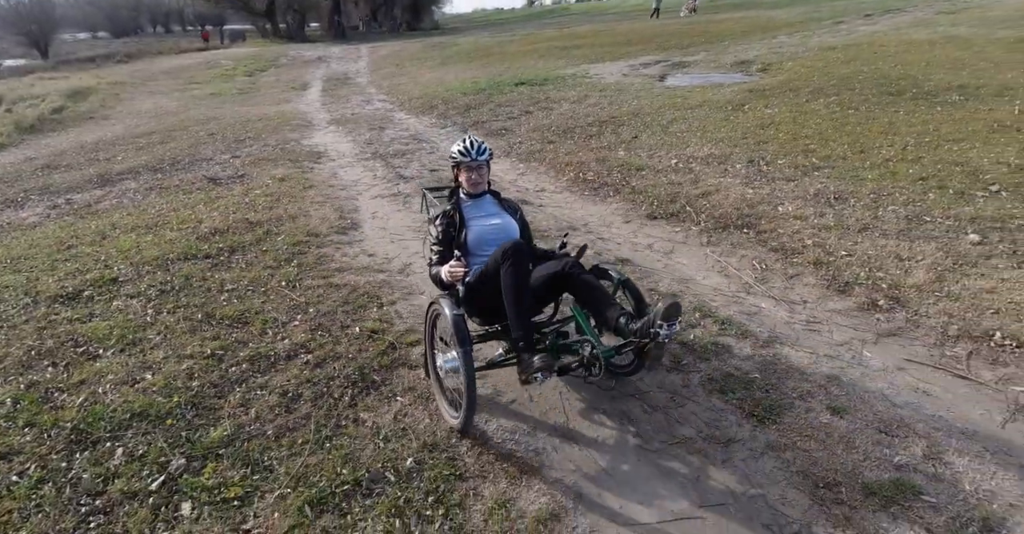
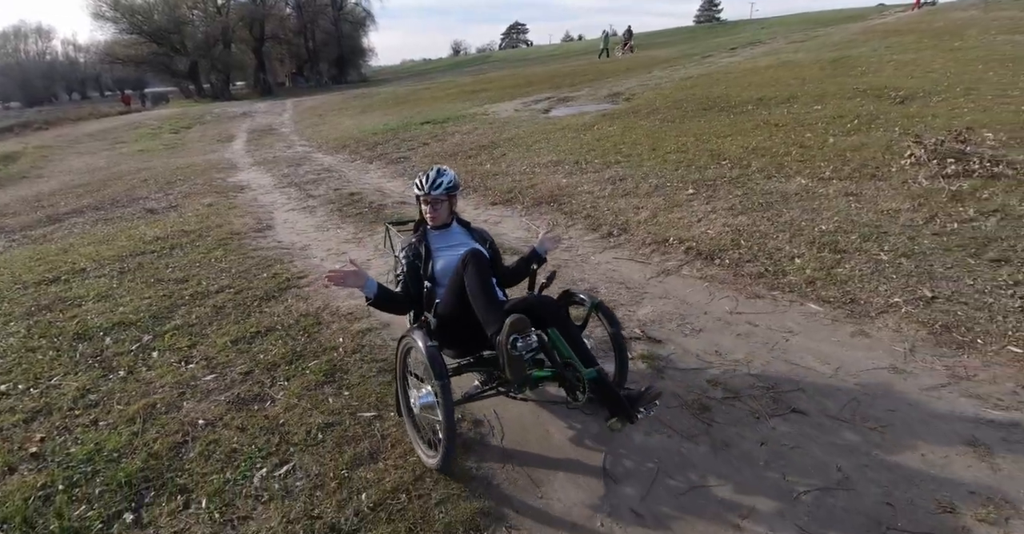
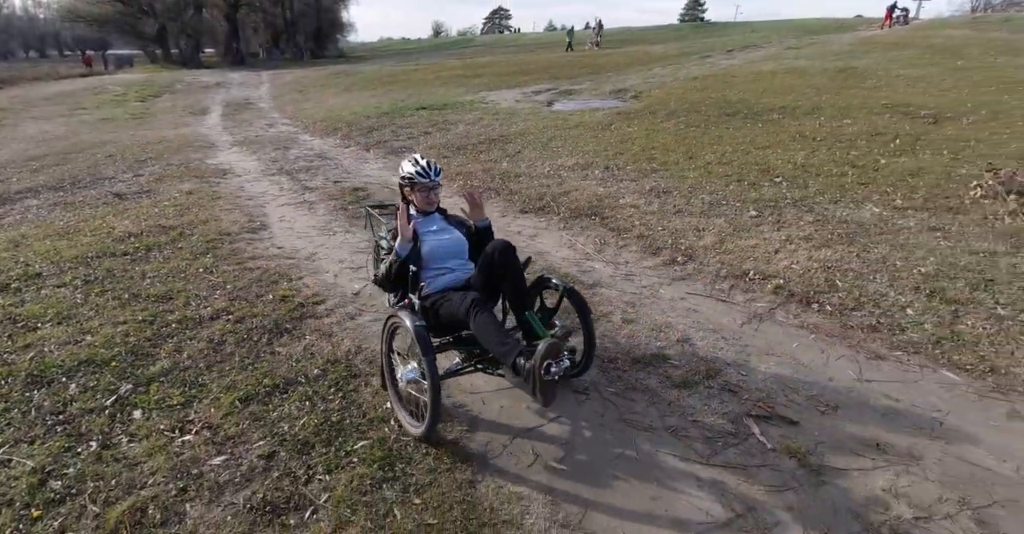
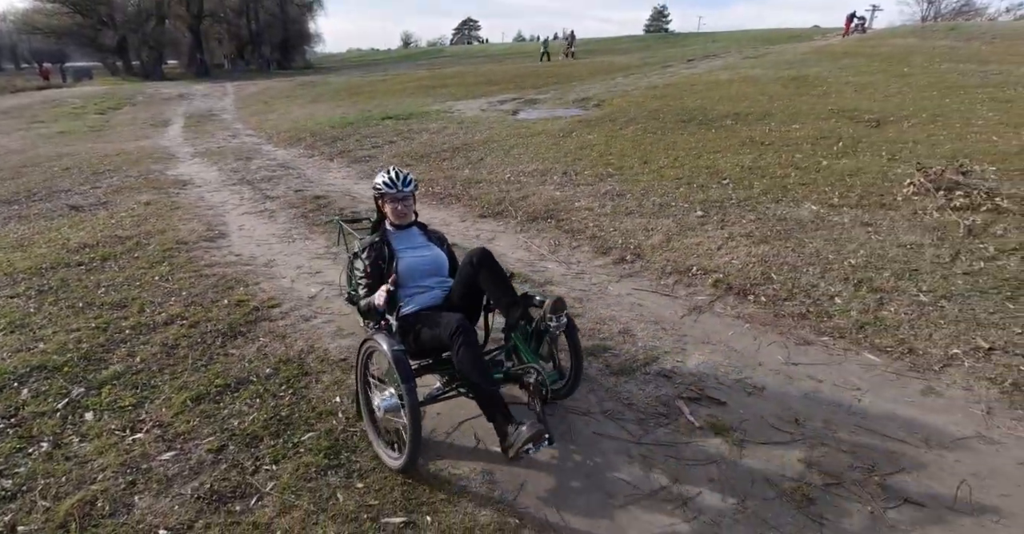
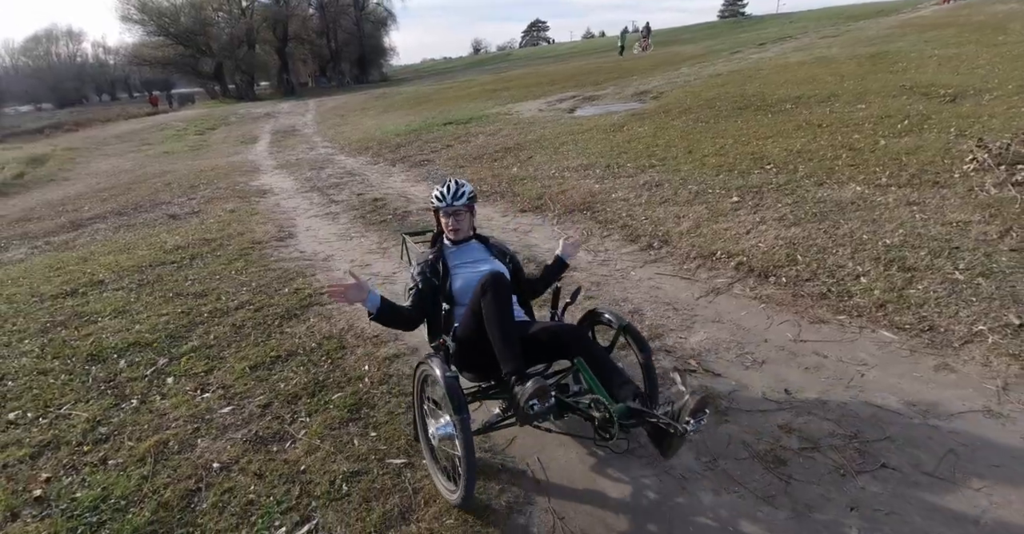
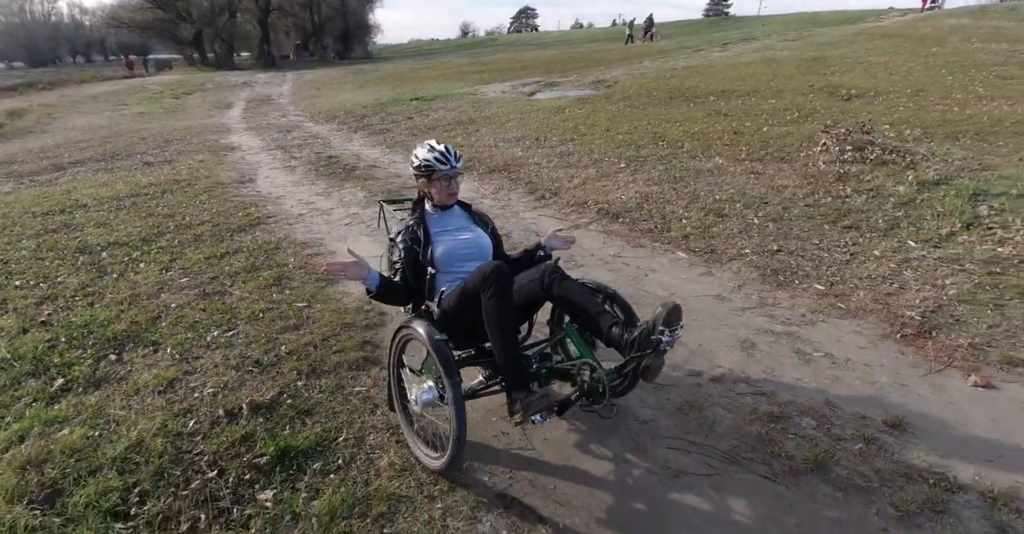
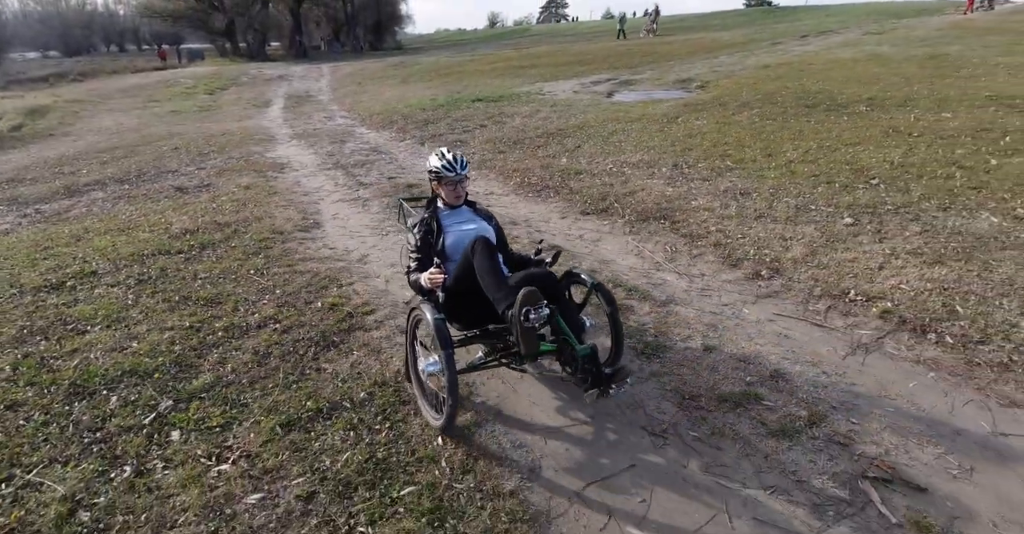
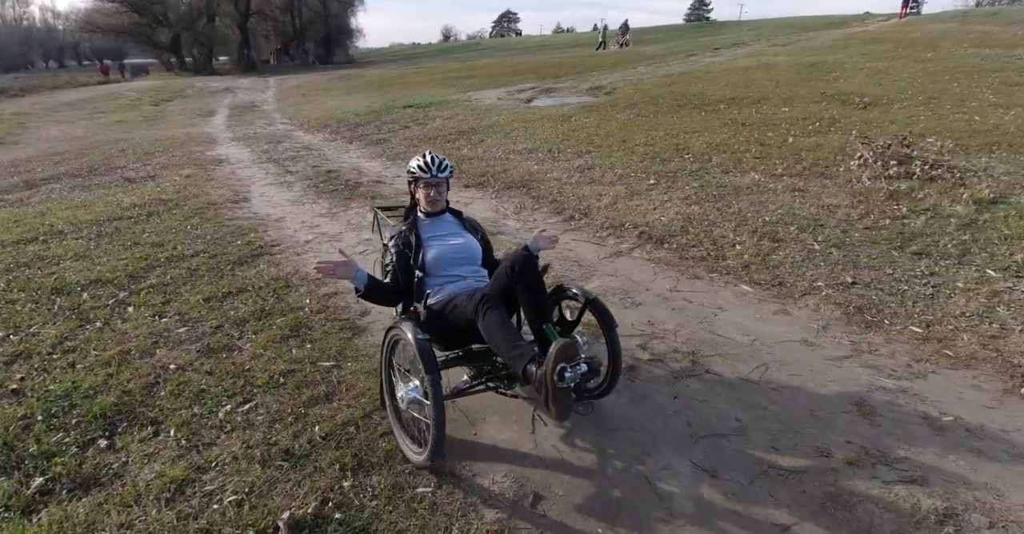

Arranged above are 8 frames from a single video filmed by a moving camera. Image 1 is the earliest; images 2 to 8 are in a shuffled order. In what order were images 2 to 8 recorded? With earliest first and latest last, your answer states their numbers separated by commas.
7, 3, 4, 5, 2, 8, 6
